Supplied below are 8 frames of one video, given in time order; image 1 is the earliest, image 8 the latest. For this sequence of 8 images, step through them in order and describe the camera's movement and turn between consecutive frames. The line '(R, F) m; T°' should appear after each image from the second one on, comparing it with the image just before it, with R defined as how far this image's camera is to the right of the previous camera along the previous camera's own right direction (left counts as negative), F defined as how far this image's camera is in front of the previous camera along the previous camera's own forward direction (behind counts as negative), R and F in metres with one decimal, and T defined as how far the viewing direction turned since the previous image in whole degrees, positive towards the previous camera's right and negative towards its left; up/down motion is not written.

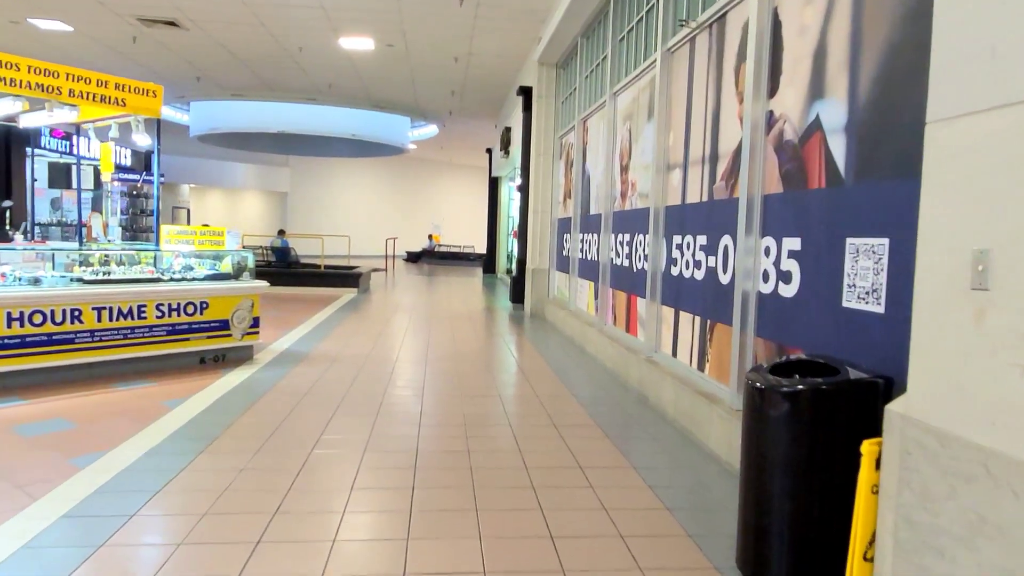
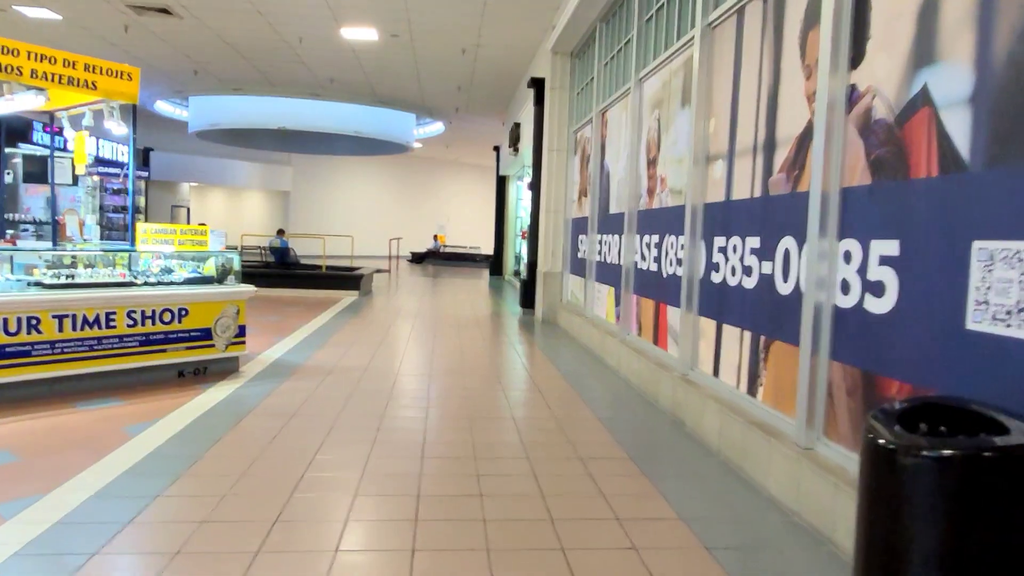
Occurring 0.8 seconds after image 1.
(-0.1, +0.6) m; 0°
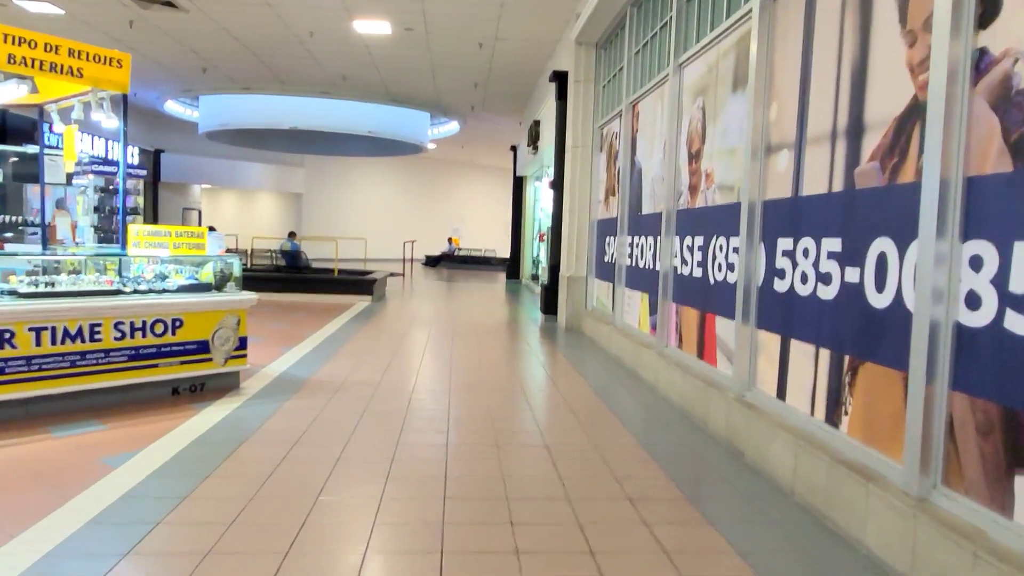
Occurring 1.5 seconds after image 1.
(-0.1, +0.5) m; -1°
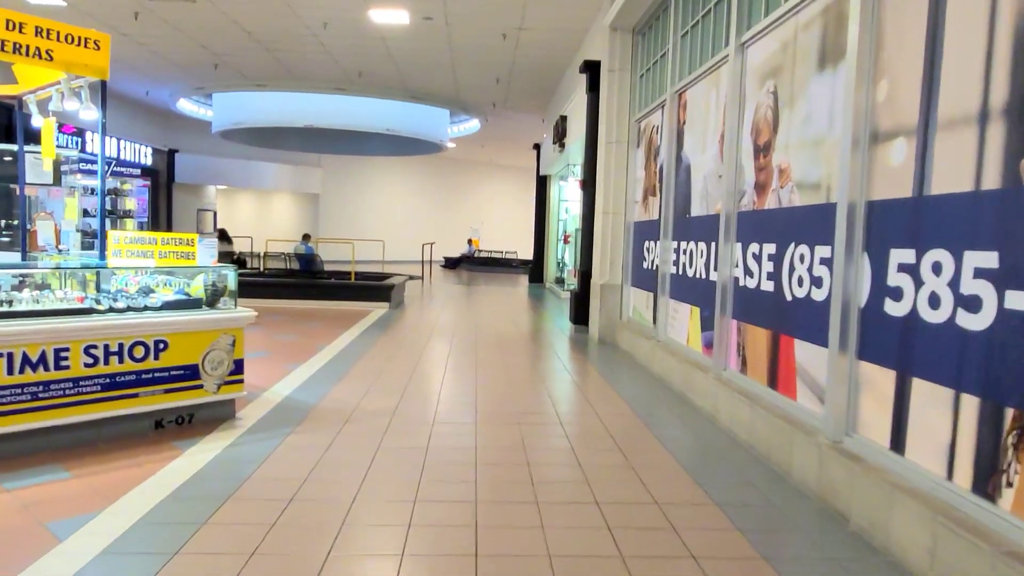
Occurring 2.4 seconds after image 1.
(-0.1, +0.7) m; -1°
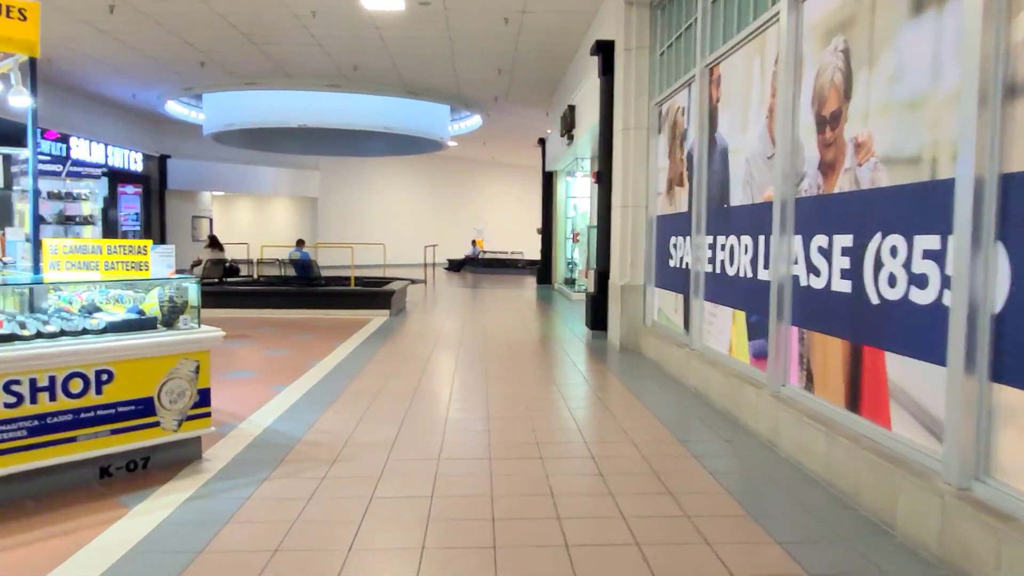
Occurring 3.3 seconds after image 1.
(-0.1, +0.7) m; 0°
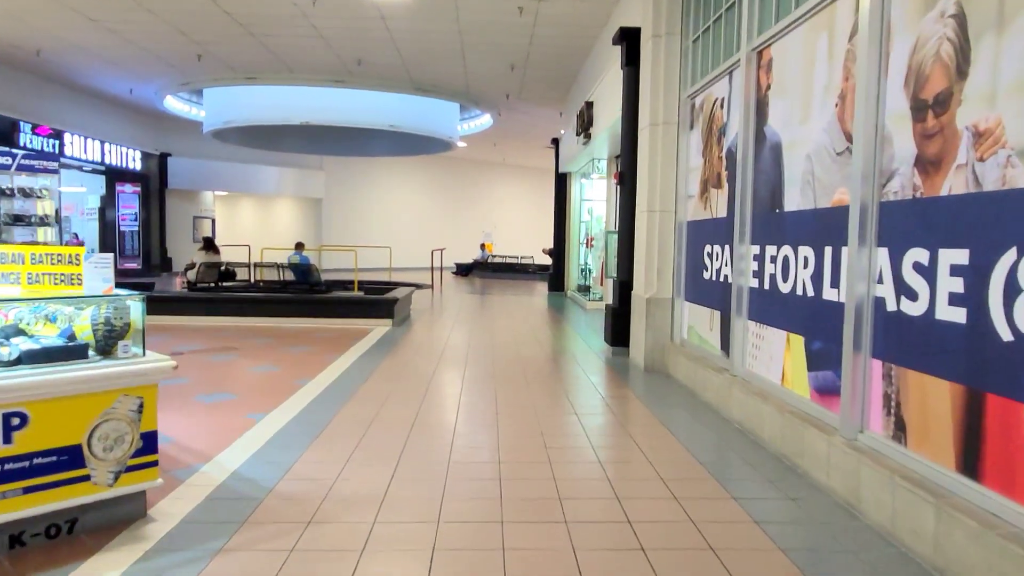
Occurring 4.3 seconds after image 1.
(0.0, +0.7) m; -1°
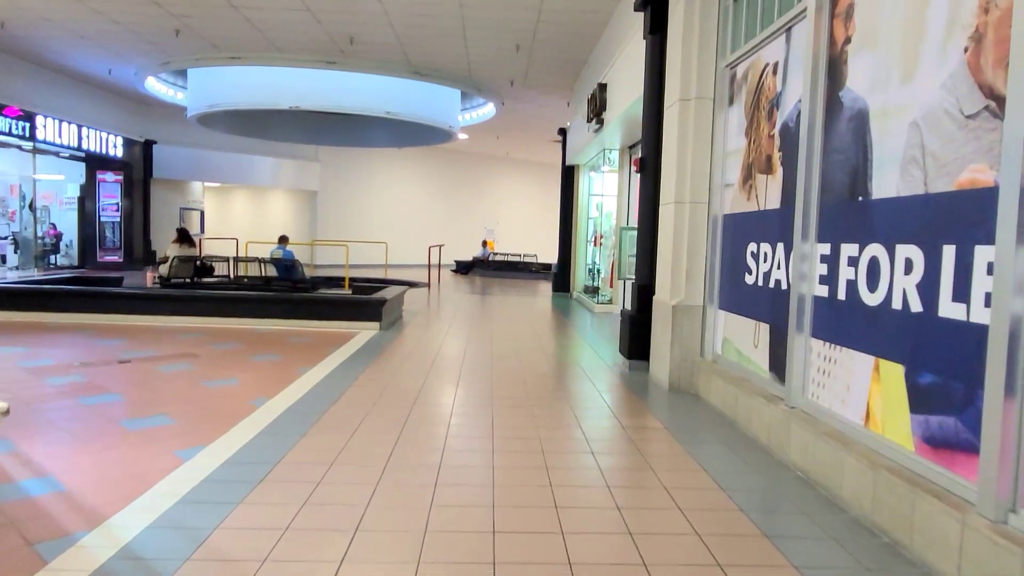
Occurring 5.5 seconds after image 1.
(0.0, +1.0) m; 0°
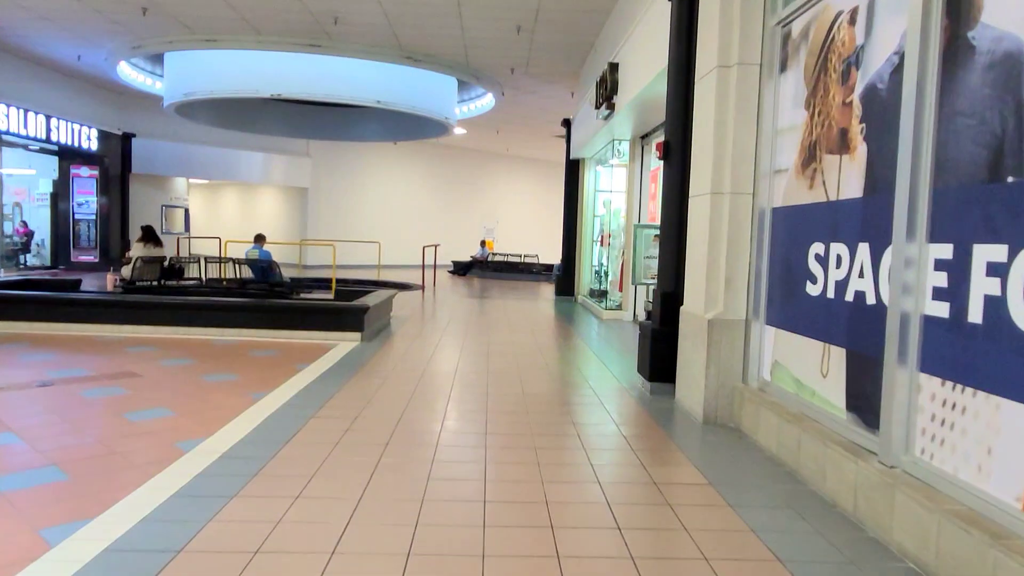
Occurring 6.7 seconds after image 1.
(0.0, +1.0) m; 0°
